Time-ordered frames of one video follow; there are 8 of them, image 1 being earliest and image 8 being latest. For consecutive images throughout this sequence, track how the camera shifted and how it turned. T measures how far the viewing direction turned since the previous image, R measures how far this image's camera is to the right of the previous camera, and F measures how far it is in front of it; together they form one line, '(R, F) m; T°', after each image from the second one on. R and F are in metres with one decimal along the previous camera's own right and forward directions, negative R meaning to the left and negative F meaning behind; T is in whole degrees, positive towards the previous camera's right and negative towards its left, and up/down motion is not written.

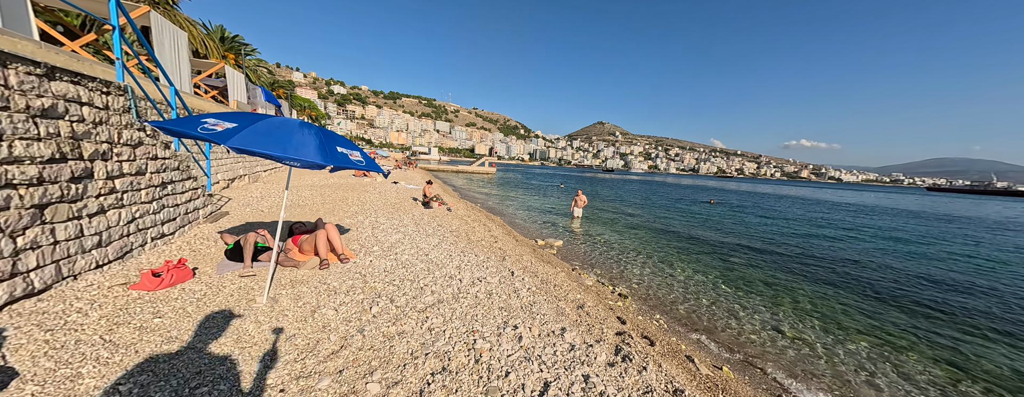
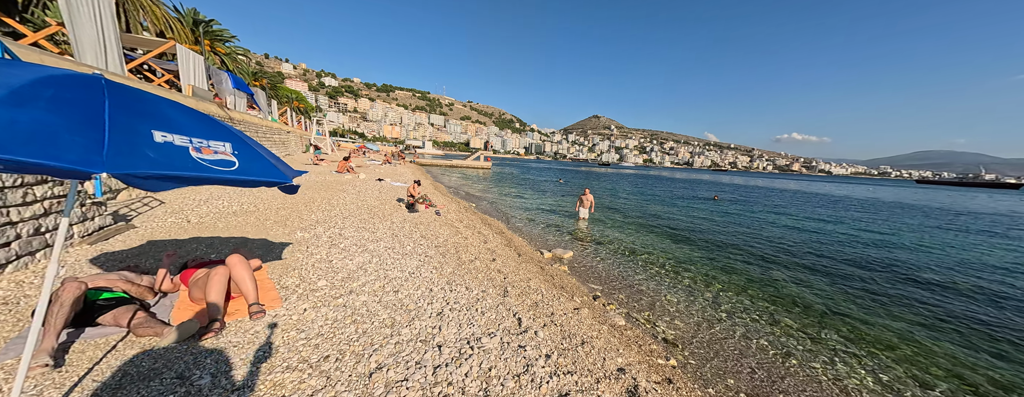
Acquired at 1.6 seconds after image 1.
(-0.2, +2.0) m; +1°
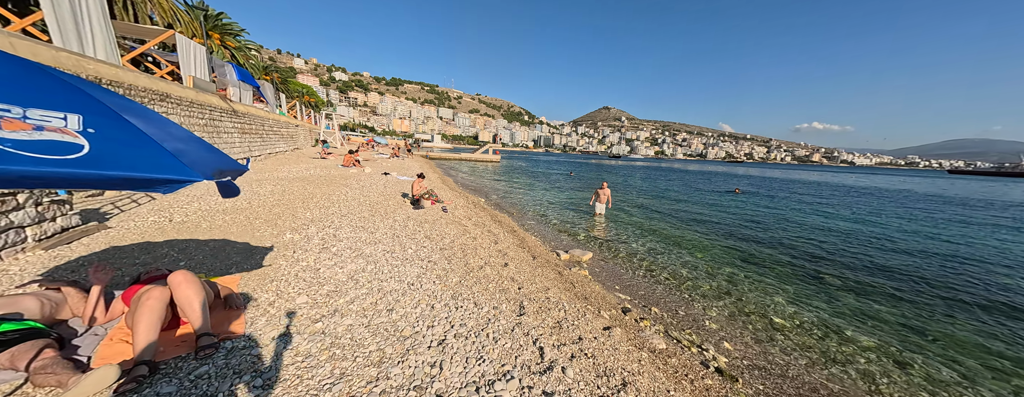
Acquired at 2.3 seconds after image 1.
(-0.1, +0.9) m; -2°
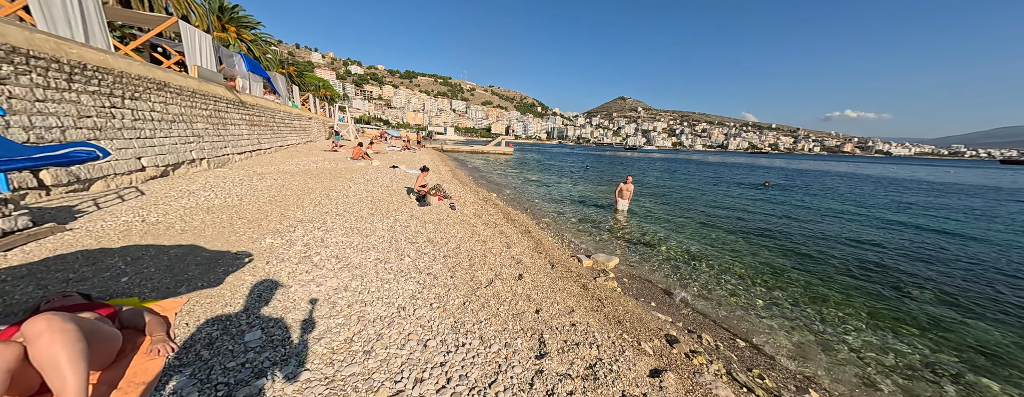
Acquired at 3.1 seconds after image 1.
(-0.1, +1.1) m; -3°
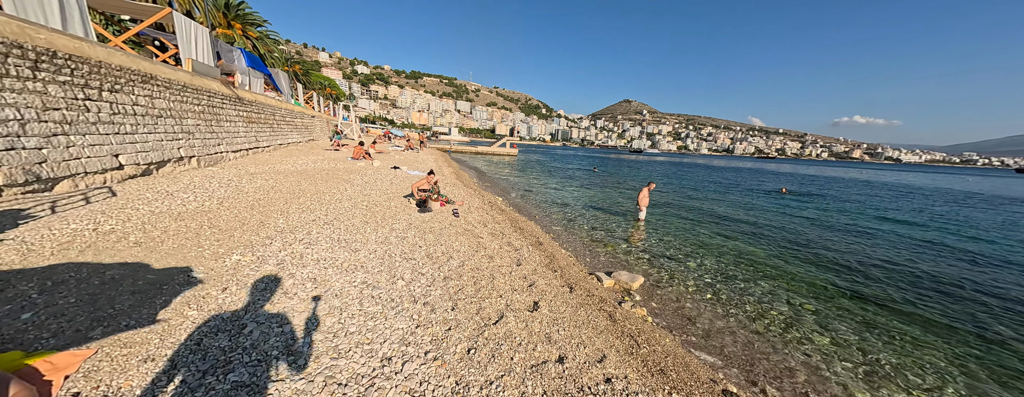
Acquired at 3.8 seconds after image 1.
(-0.2, +0.9) m; -1°
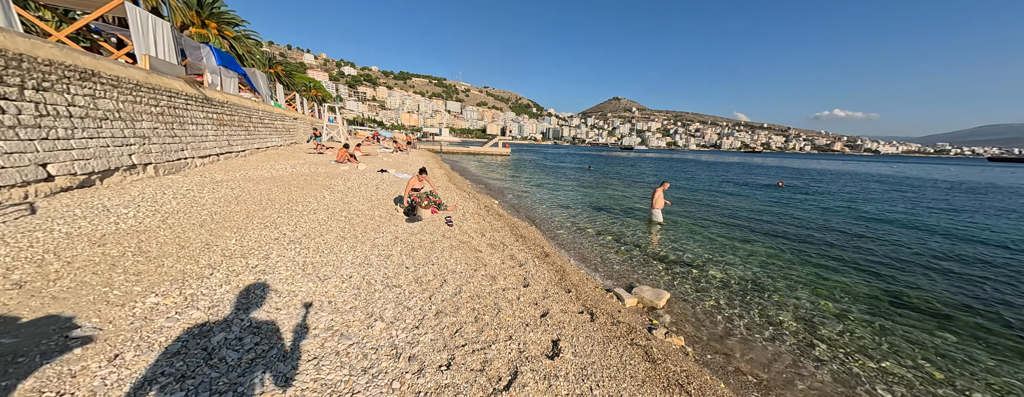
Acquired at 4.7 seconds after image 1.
(-0.2, +1.0) m; +1°
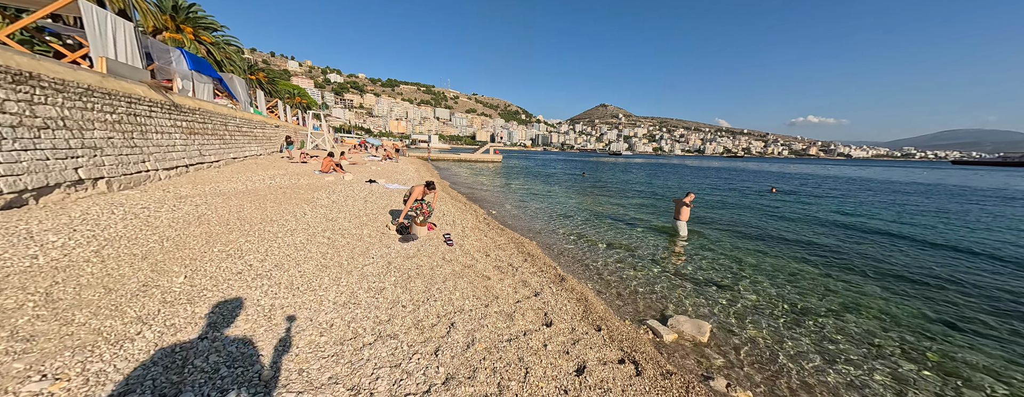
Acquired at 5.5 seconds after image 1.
(-0.4, +0.9) m; +2°
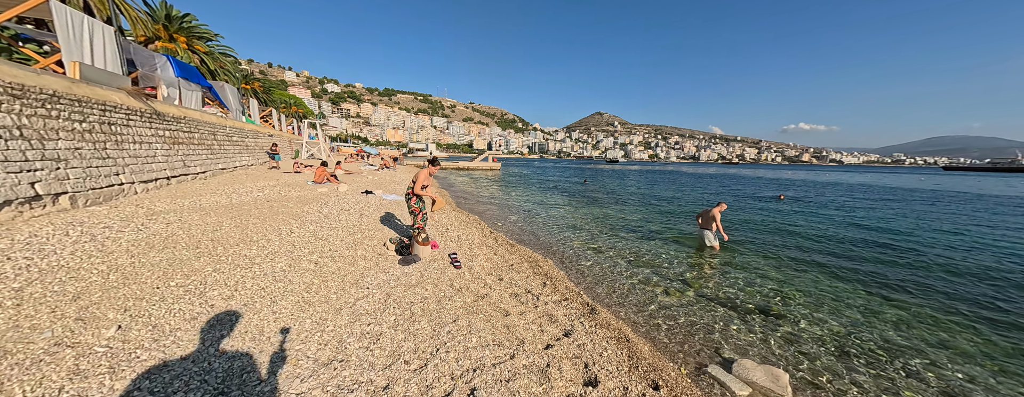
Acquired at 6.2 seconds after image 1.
(-0.4, +0.9) m; +1°
